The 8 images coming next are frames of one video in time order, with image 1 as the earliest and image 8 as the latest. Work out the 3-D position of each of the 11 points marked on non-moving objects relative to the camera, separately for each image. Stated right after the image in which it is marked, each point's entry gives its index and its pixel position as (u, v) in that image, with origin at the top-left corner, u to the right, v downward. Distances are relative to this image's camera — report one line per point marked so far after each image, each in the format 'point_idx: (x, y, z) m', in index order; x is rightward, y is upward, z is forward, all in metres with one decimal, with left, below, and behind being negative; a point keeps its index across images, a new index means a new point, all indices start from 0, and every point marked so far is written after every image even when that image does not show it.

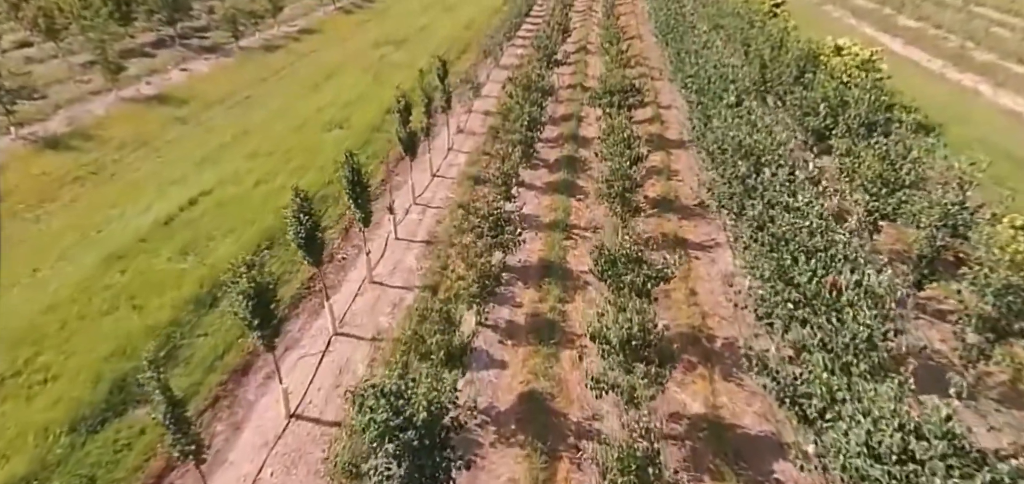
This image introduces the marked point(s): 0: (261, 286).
0: (-6.1, -1.1, +15.3) m
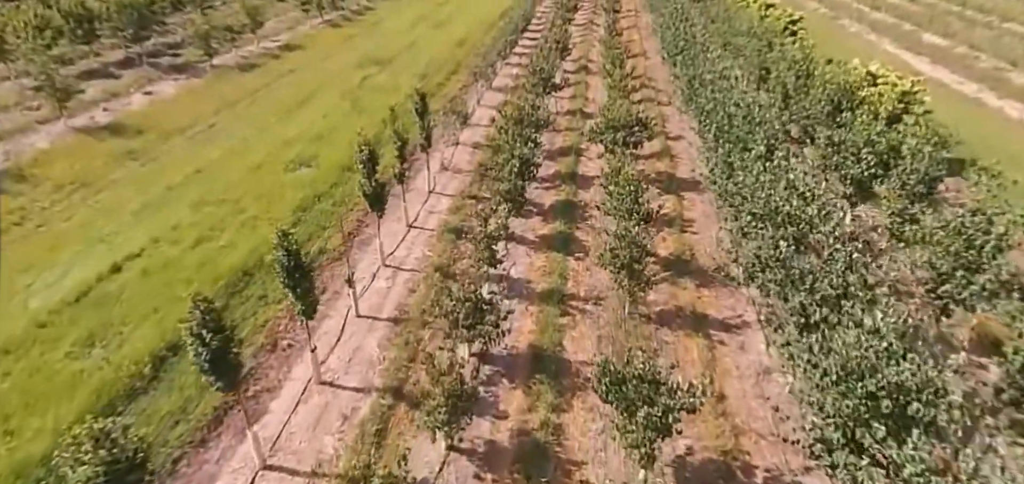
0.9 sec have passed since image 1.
0: (-6.7, -3.8, +10.6) m
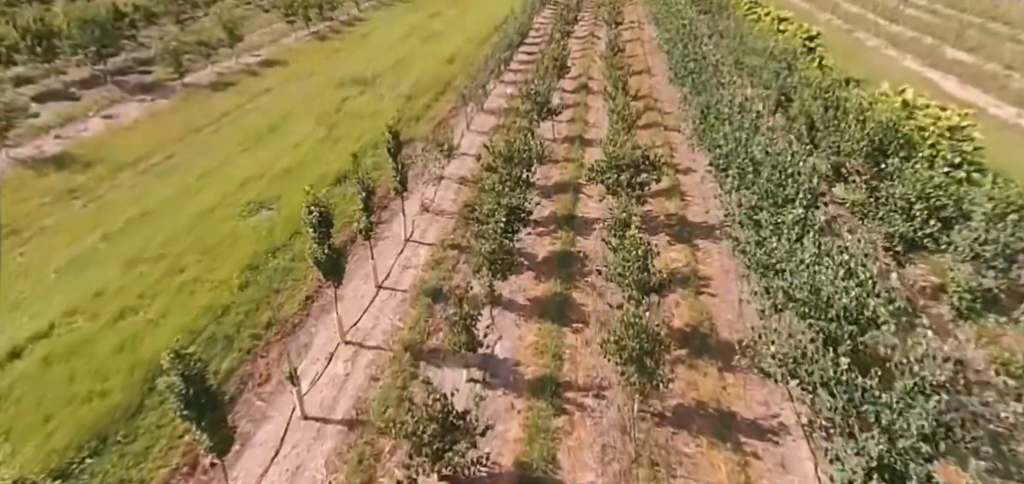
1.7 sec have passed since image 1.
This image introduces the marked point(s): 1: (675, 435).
0: (-7.2, -6.2, +6.3) m
1: (+4.7, -5.6, +18.2) m
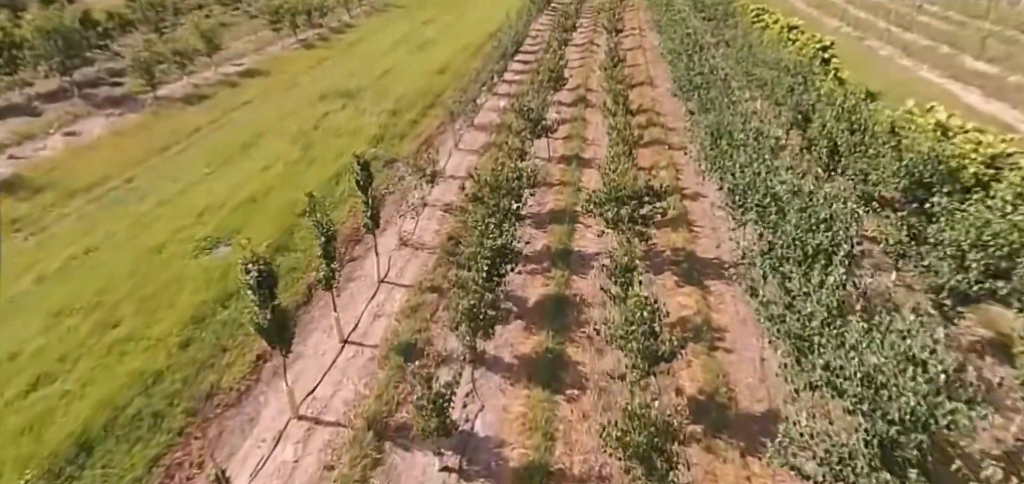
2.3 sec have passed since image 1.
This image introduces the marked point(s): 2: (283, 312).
0: (-7.7, -7.8, +2.9) m
1: (+4.2, -7.3, +14.9) m
2: (-6.3, -1.9, +17.2) m
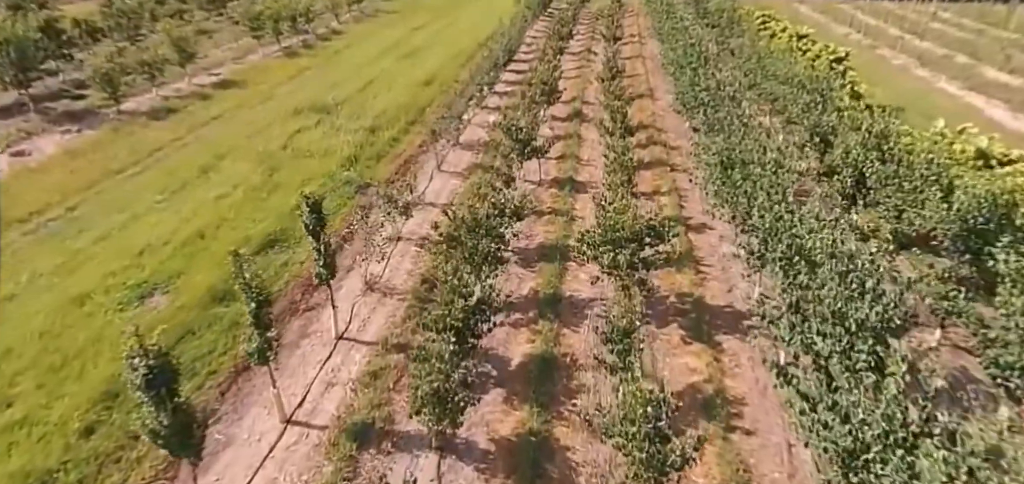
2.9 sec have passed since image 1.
0: (-8.3, -9.4, -0.7) m
1: (+3.5, -9.0, +11.2) m
2: (-6.9, -3.6, +13.5) m
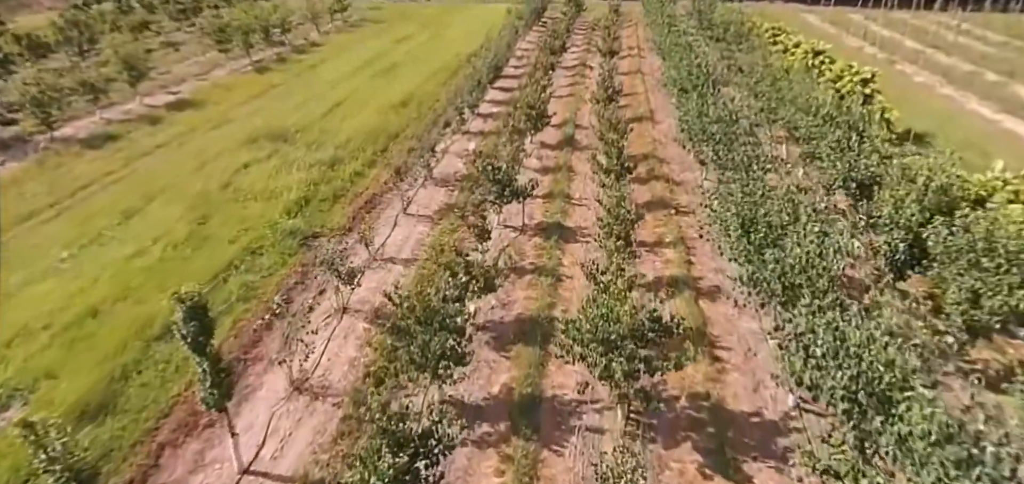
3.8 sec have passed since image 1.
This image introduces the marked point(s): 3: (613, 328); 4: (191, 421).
0: (-9.3, -12.0, -6.2) m
1: (+2.6, -11.6, +5.8) m
2: (-7.9, -6.3, +8.1) m
3: (+2.8, -2.3, +17.0) m
4: (-9.2, -5.2, +17.9) m
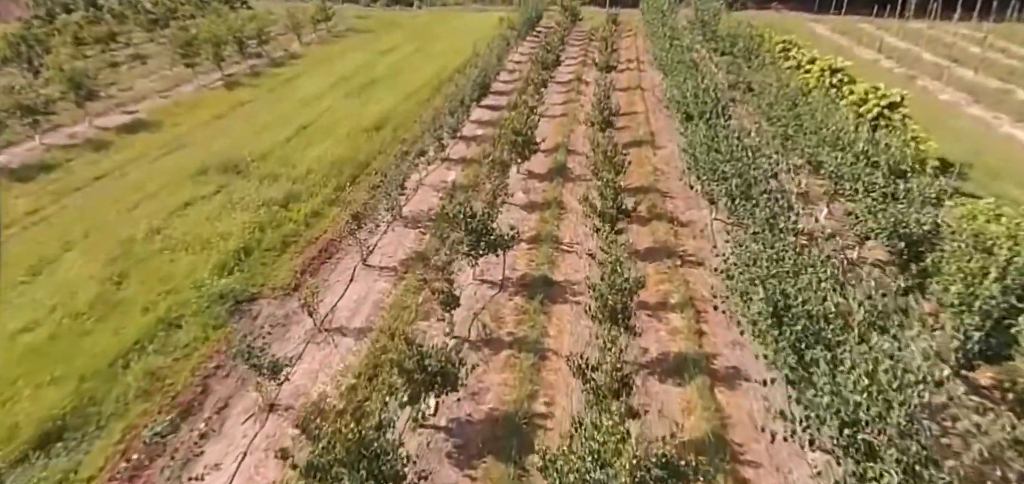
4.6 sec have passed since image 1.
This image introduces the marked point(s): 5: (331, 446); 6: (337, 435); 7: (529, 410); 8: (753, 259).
0: (-10.1, -14.1, -11.1) m
1: (+1.7, -13.8, +0.9) m
2: (-8.8, -8.6, +3.3) m
3: (+1.9, -4.6, +12.2) m
4: (-10.1, -7.5, +13.1) m
5: (-3.6, -4.4, +13.7) m
6: (-3.5, -4.3, +13.9) m
7: (+0.6, -5.2, +19.0) m
8: (+7.6, -0.5, +19.8) m
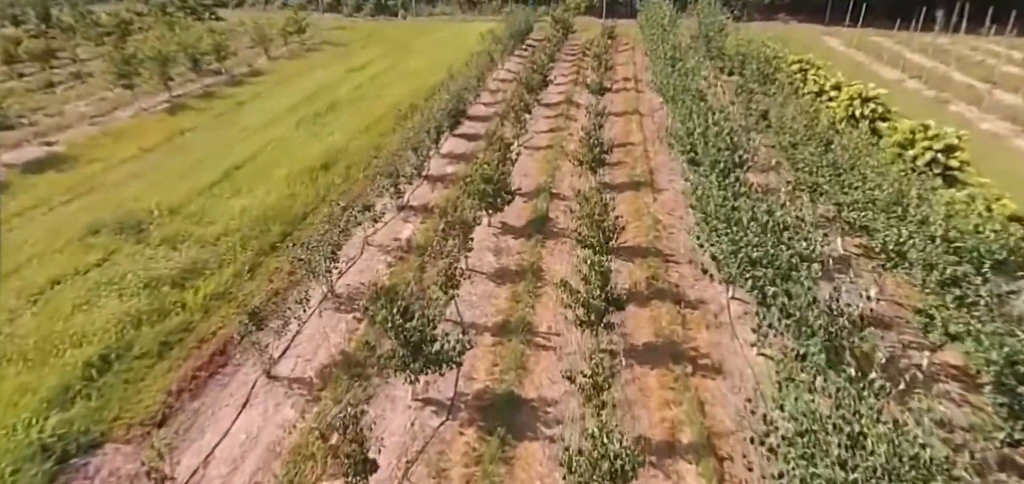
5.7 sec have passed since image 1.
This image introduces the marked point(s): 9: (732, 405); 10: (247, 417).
0: (-11.4, -17.2, -18.2) m
1: (+0.4, -16.9, -6.1) m
2: (-10.2, -11.7, -3.8) m
3: (+0.5, -7.9, +5.2) m
4: (-11.5, -10.8, +6.0) m
5: (-5.0, -7.7, +6.7) m
6: (-4.9, -7.5, +6.9) m
7: (-0.9, -8.5, +12.0) m
8: (+6.1, -3.8, +12.9) m
9: (+6.7, -4.9, +19.2) m
10: (-8.0, -5.3, +18.1) m
